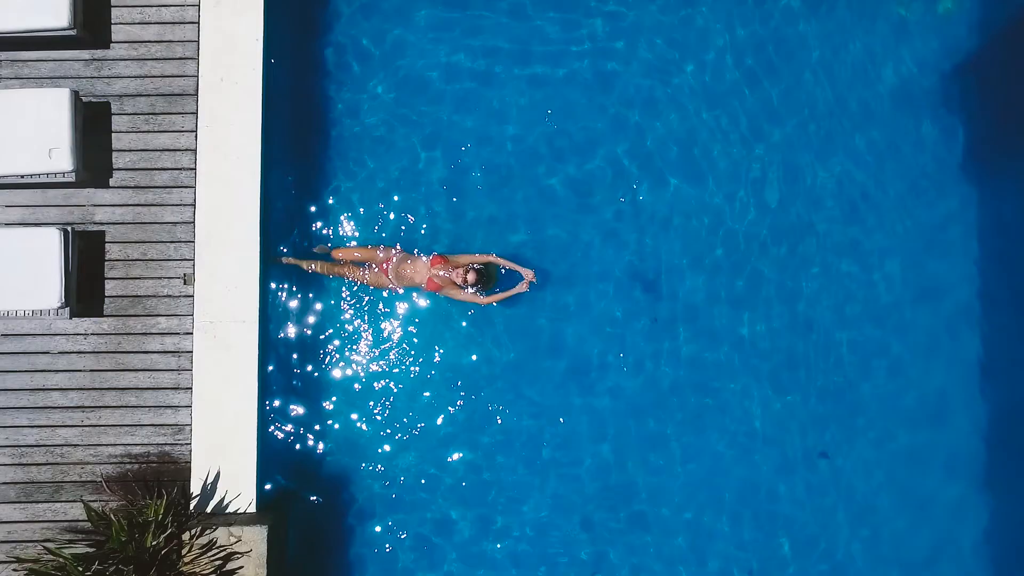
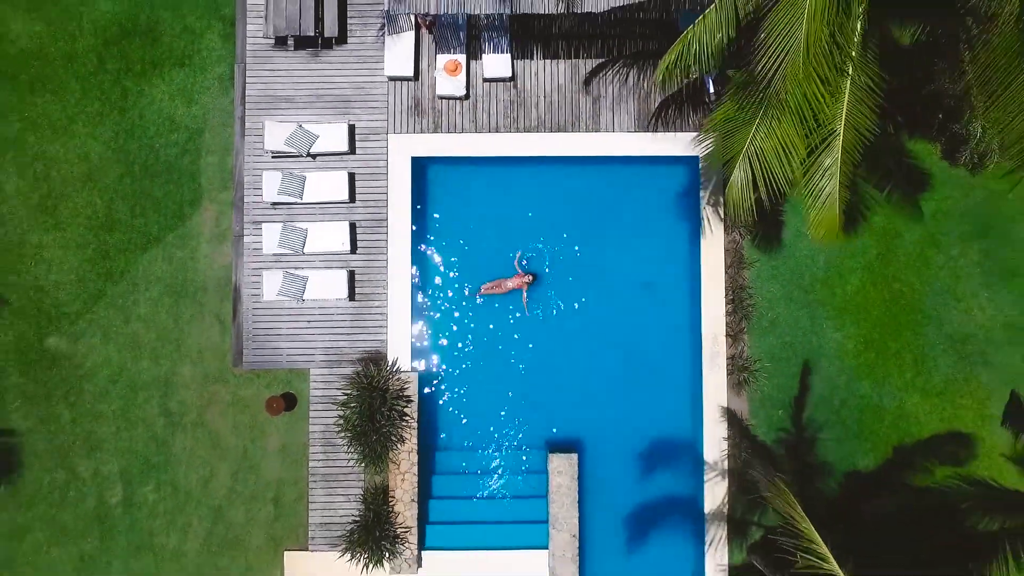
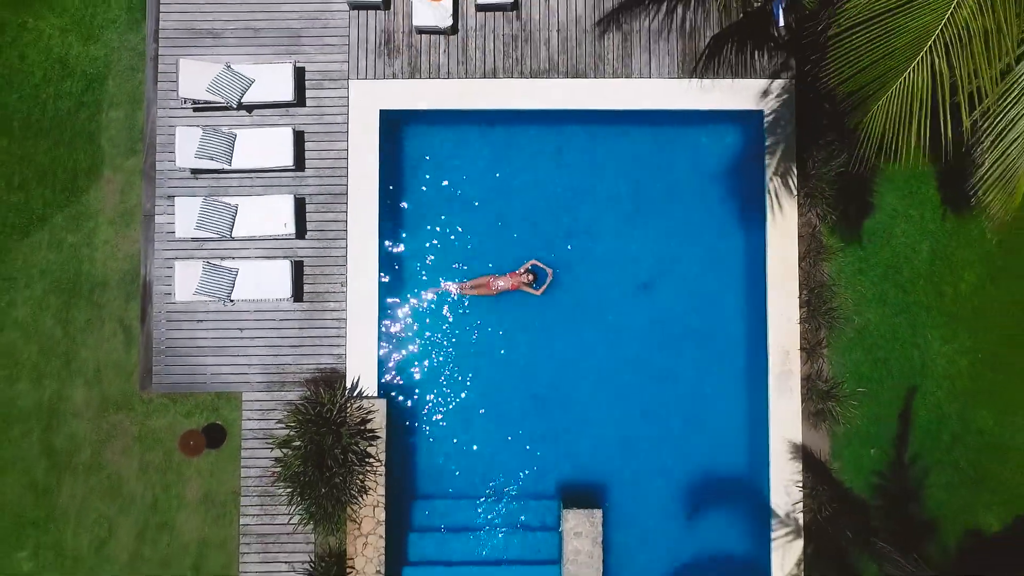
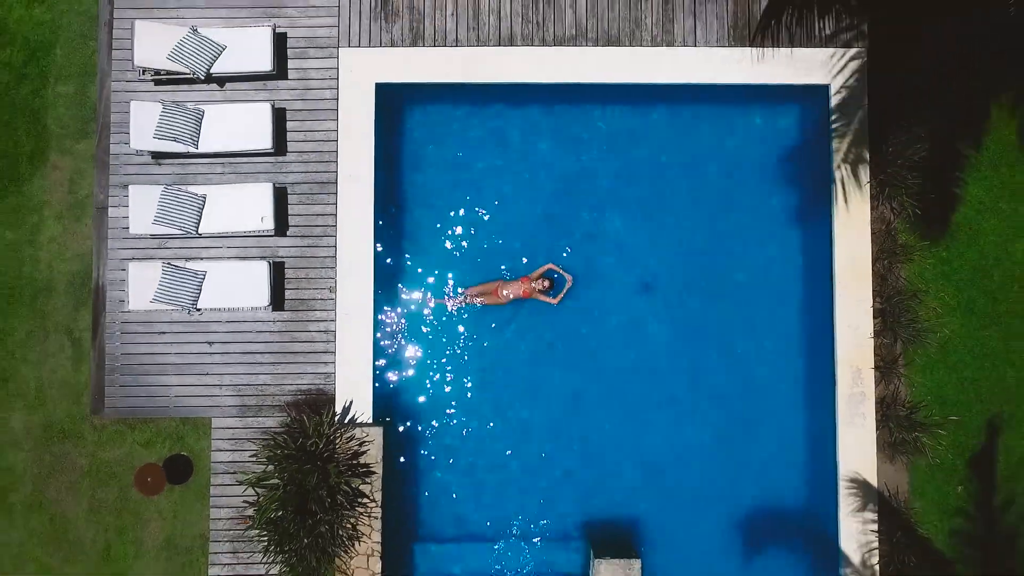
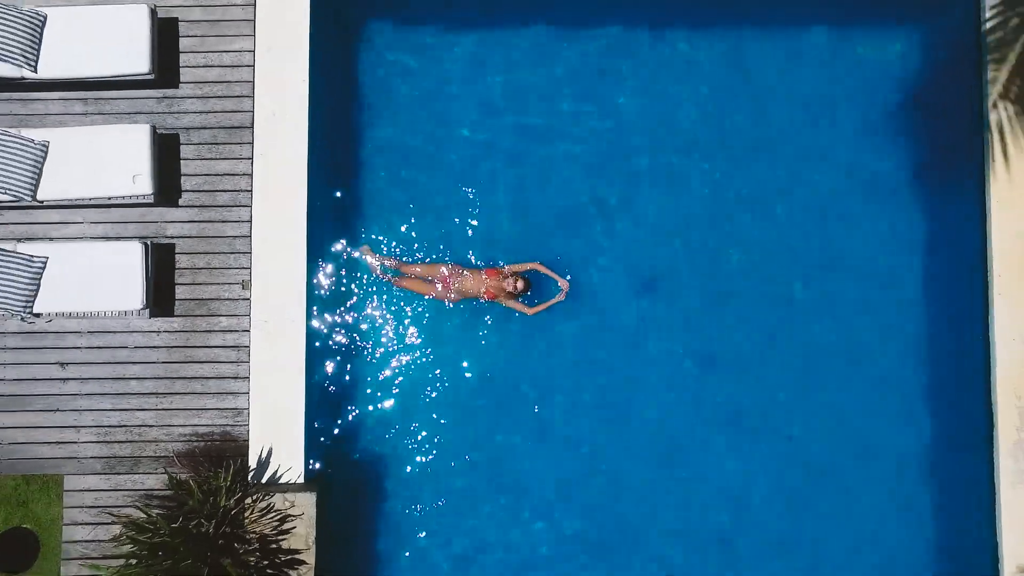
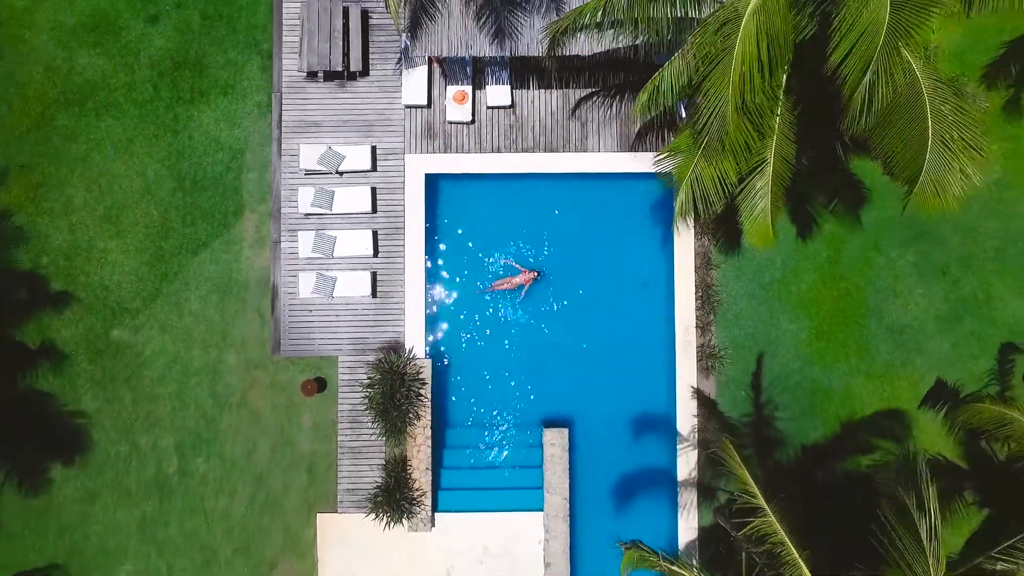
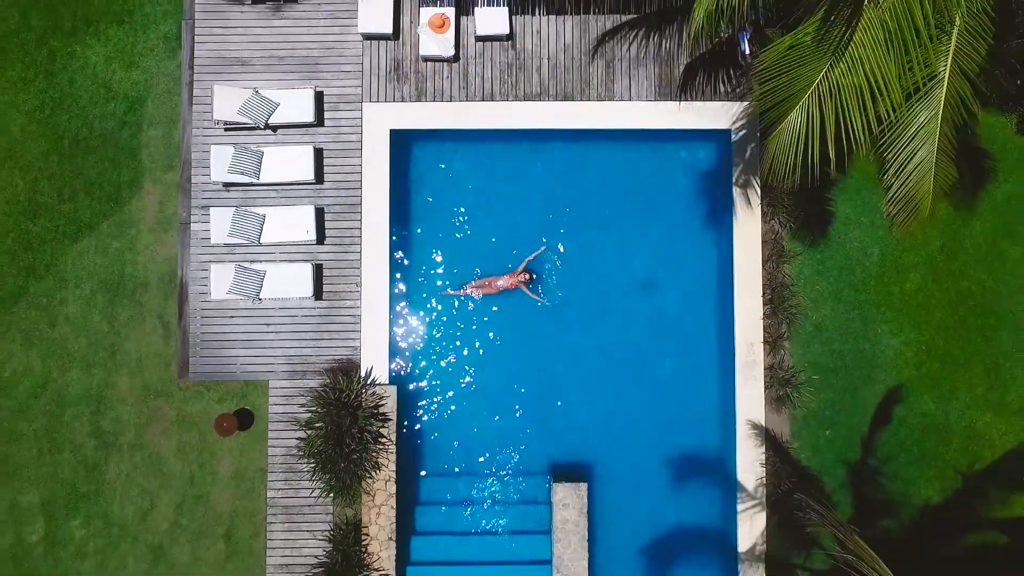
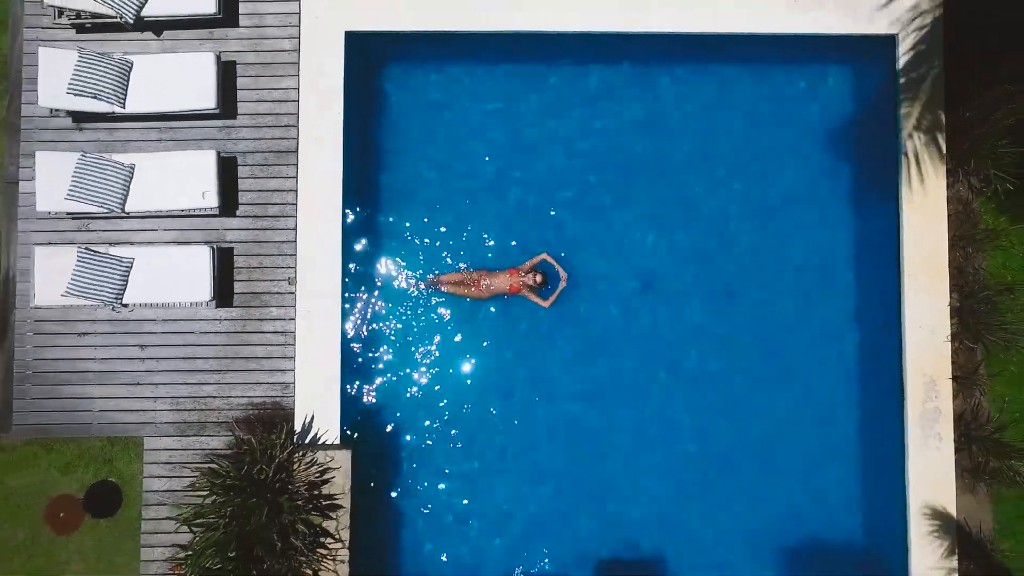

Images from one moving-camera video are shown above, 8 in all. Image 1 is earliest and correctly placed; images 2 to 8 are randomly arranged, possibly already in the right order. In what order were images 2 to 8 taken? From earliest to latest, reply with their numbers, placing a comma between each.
5, 8, 4, 3, 7, 2, 6
